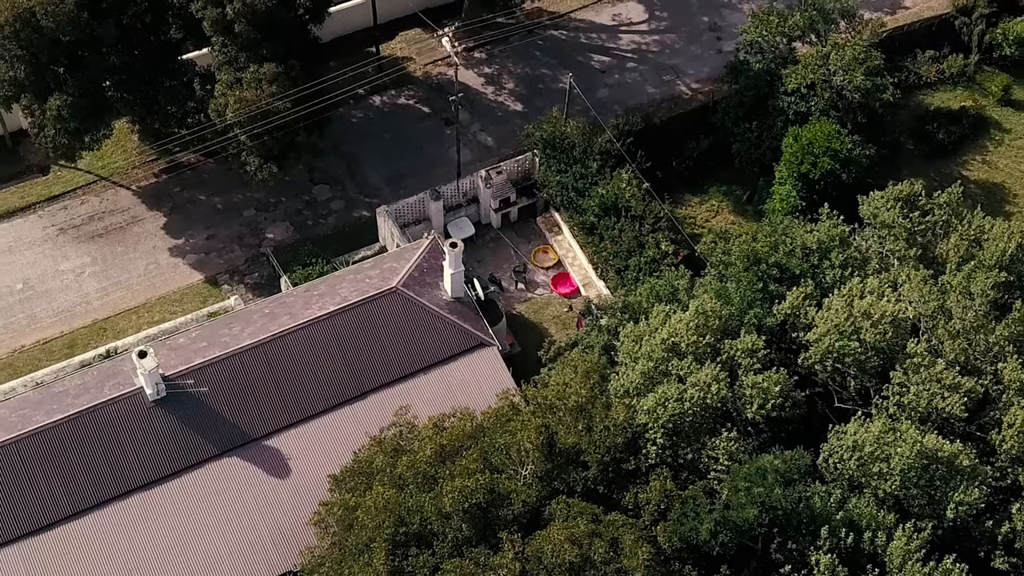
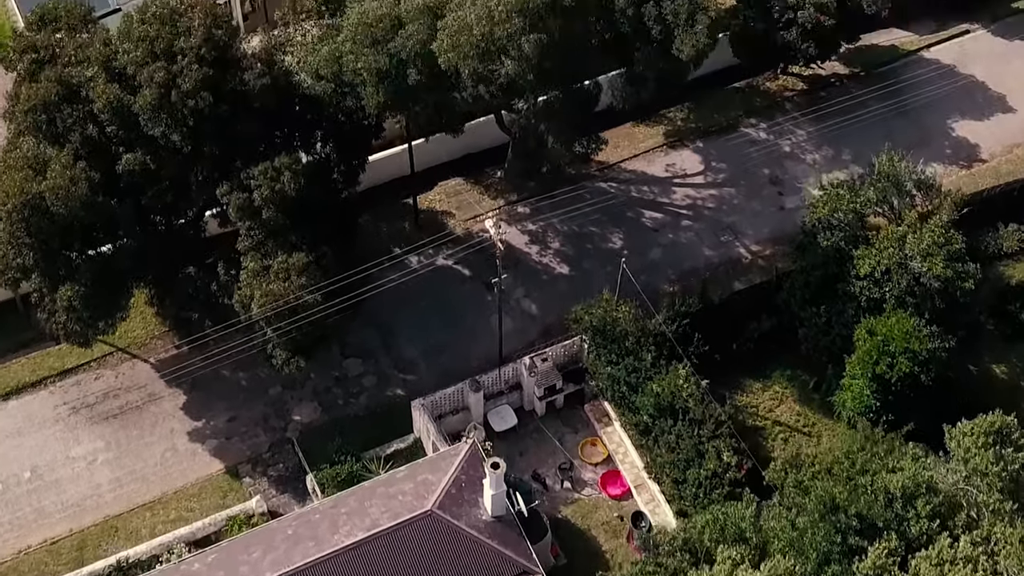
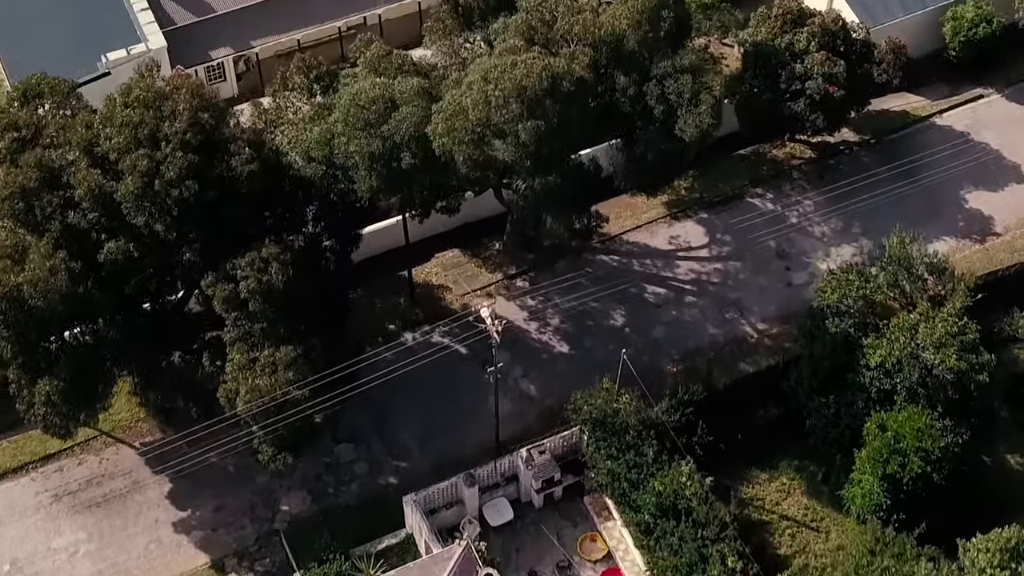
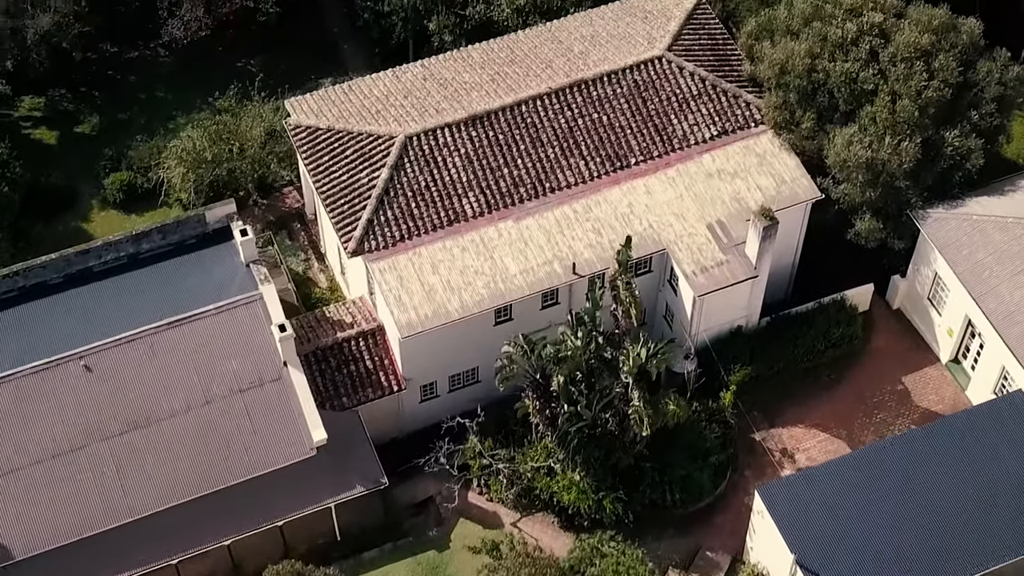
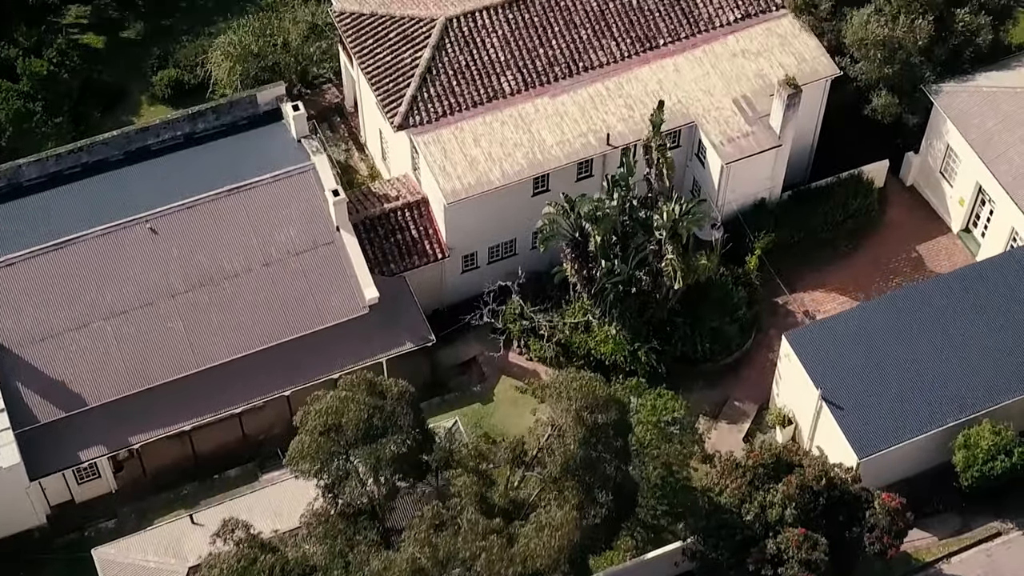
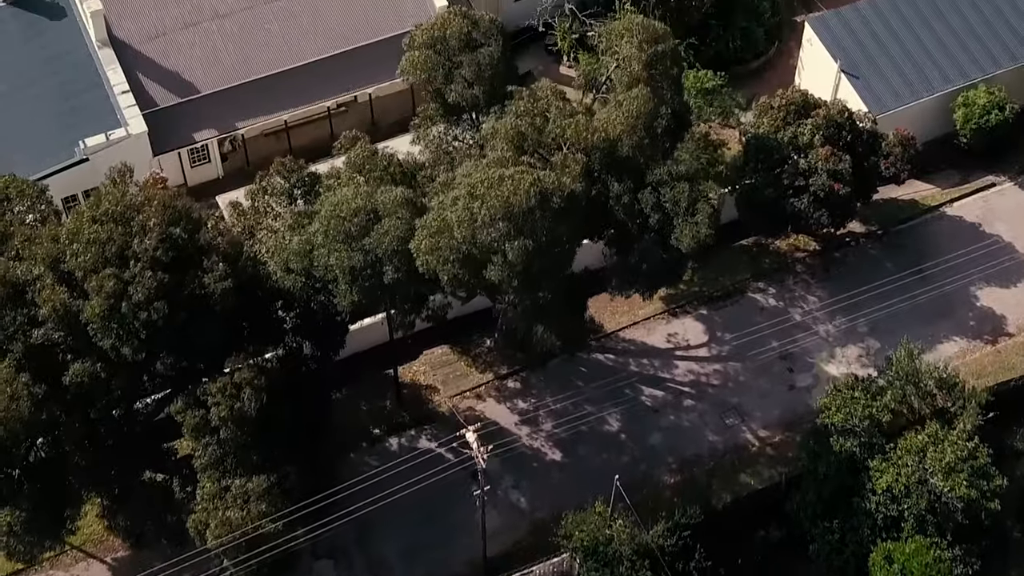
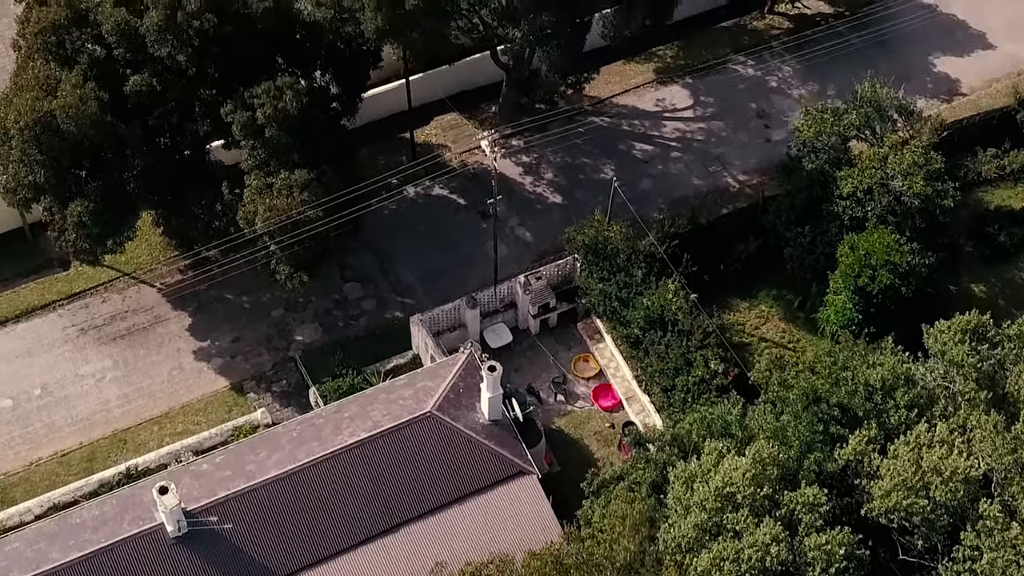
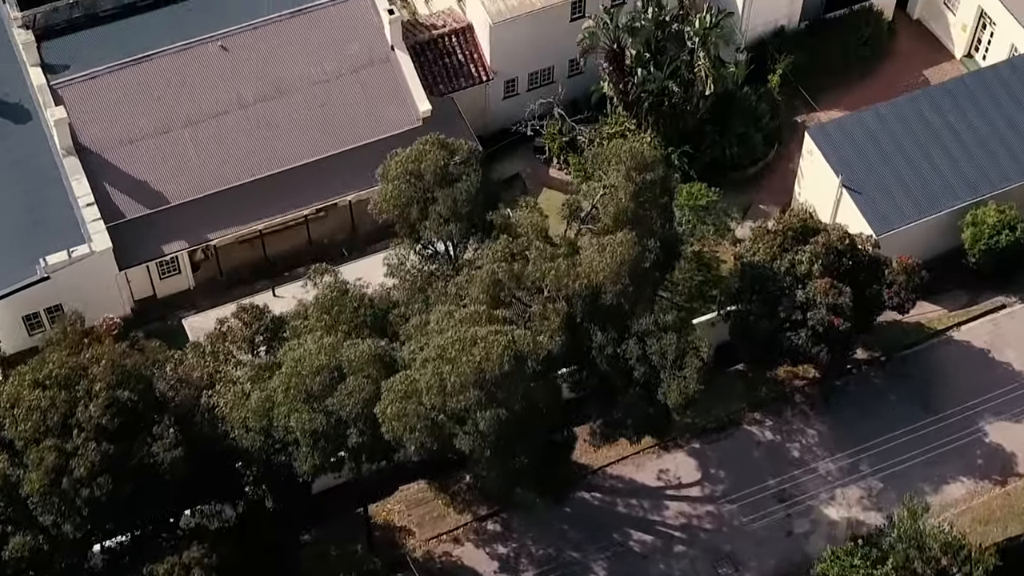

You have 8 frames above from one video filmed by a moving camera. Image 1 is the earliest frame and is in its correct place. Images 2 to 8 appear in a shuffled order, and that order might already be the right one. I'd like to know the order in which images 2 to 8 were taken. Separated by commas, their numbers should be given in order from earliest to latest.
7, 2, 3, 6, 8, 5, 4
